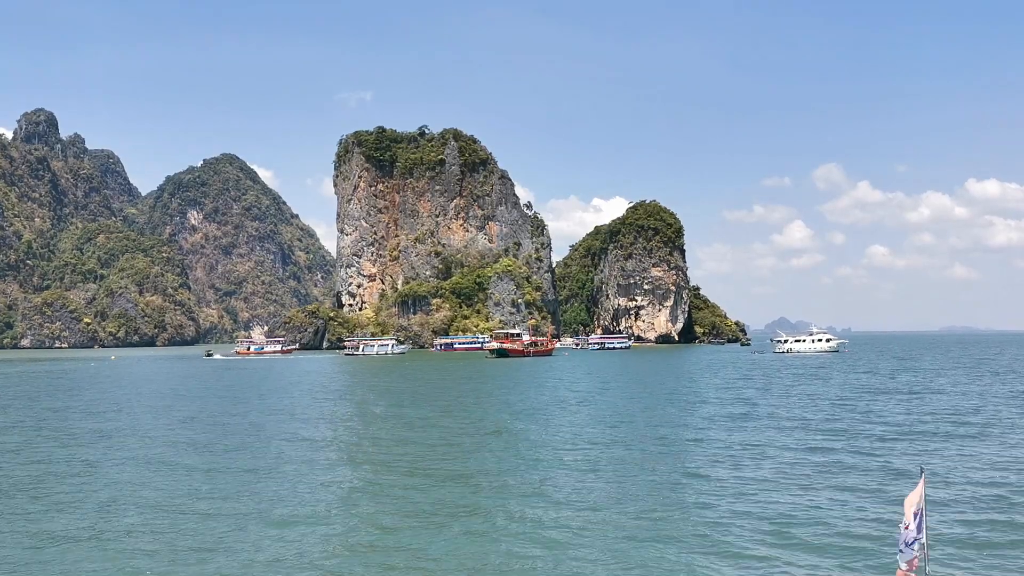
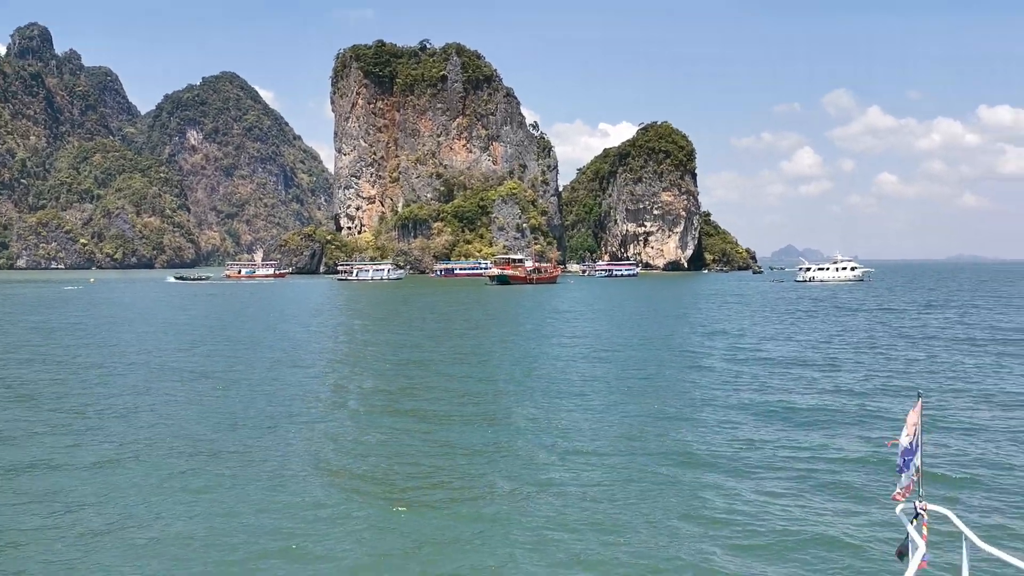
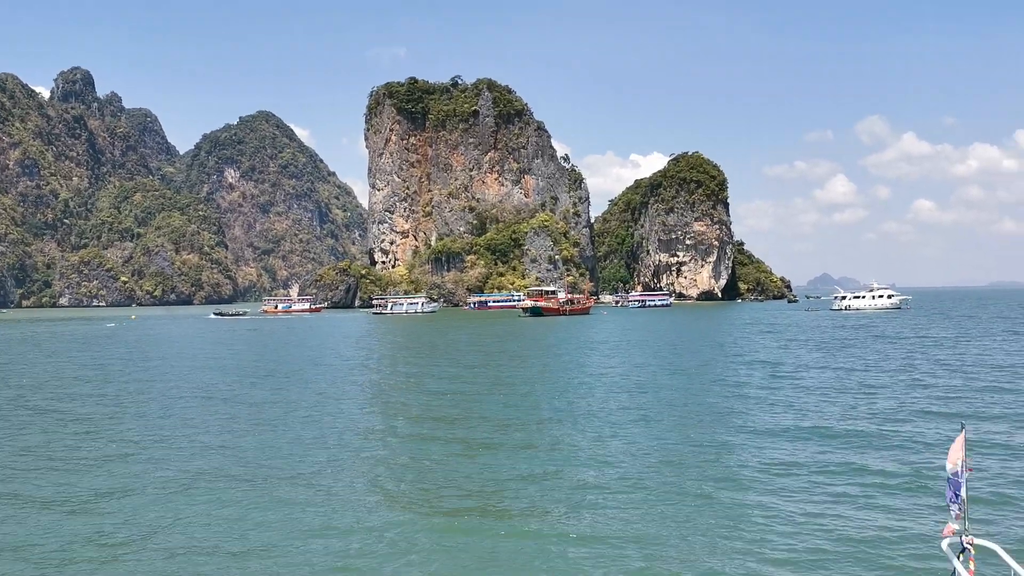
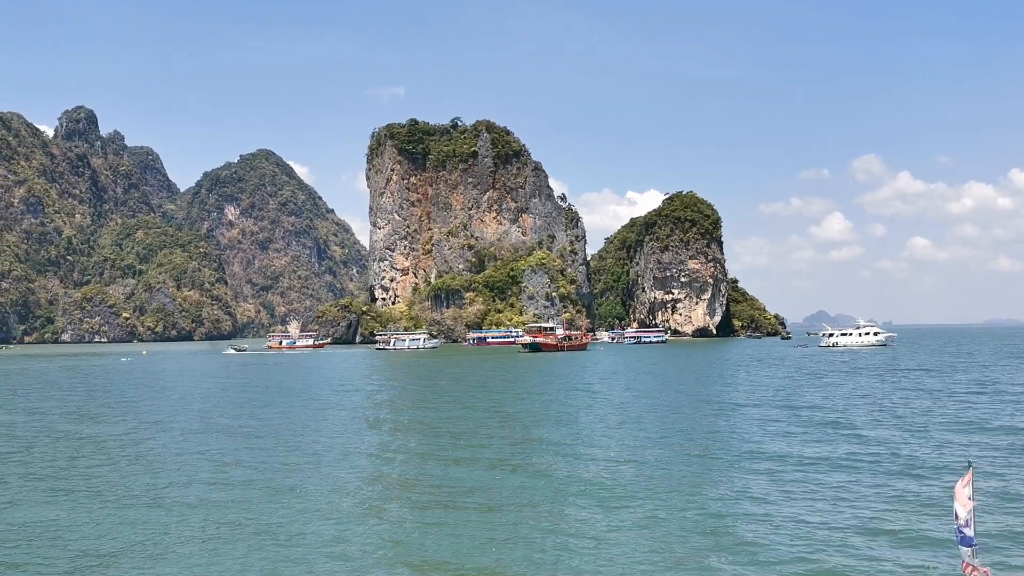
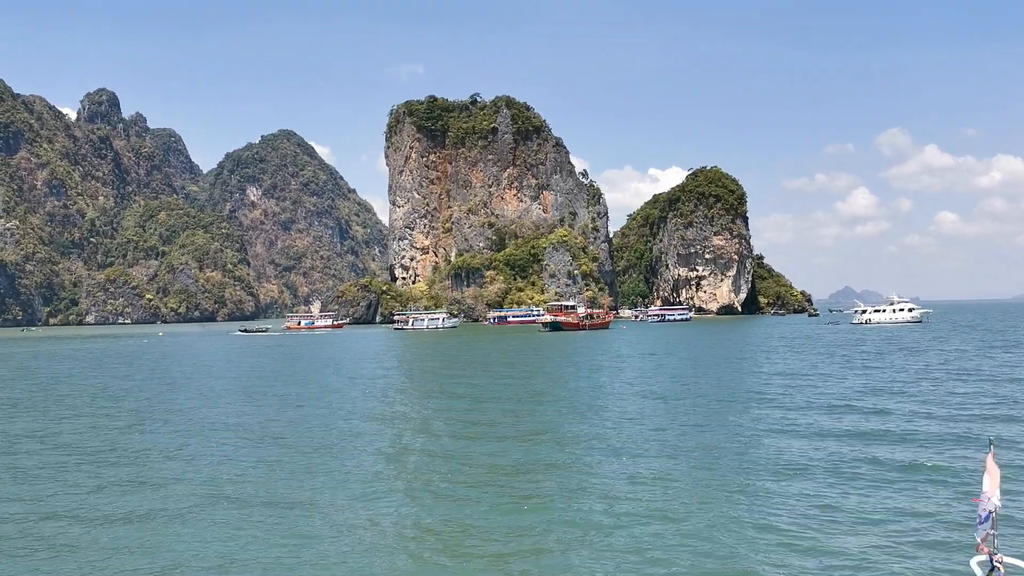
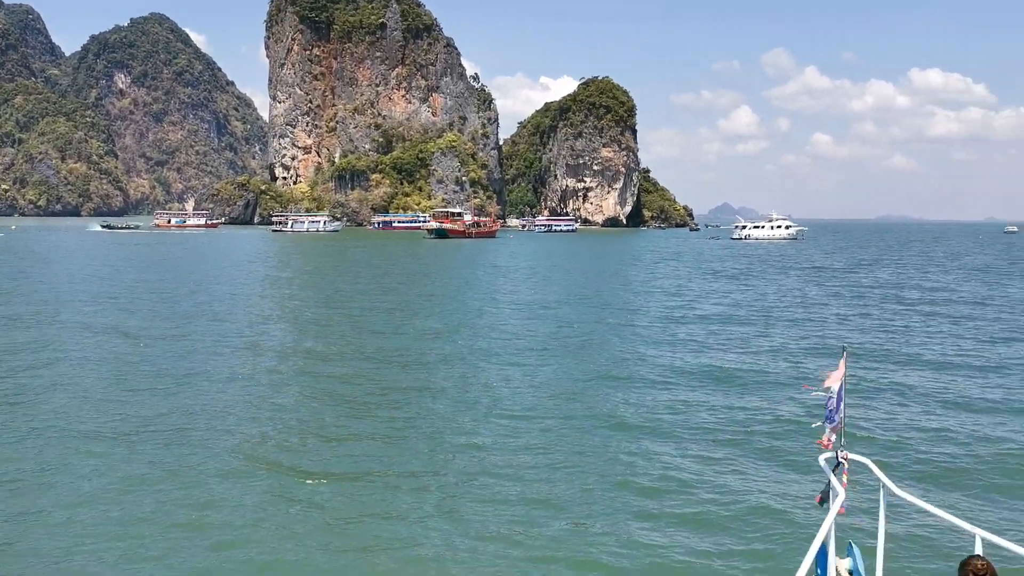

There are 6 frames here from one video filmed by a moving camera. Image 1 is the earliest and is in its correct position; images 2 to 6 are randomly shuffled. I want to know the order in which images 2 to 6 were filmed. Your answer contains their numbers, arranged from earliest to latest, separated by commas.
4, 5, 3, 2, 6
